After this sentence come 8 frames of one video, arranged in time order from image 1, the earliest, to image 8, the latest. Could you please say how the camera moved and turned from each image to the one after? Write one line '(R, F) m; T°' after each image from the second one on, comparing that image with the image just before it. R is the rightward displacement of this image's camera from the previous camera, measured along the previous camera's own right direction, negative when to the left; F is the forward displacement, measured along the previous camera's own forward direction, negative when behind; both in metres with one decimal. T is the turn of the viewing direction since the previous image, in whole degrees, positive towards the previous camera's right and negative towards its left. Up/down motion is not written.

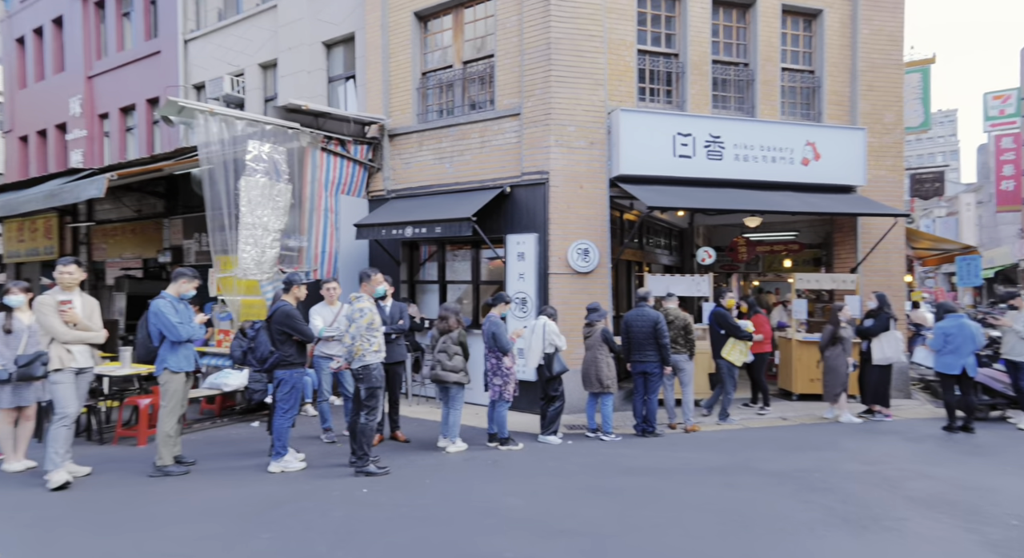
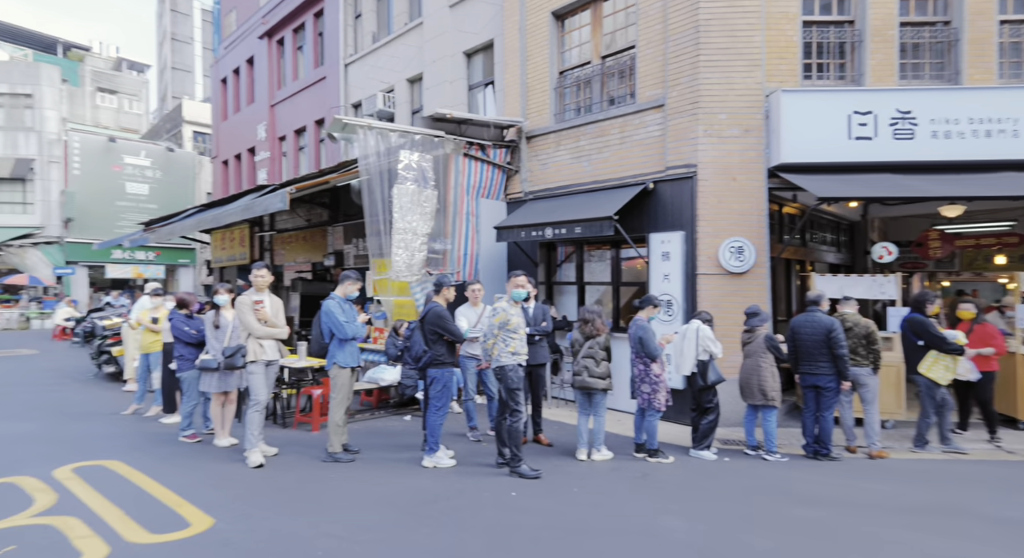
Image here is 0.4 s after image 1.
(-0.2, +0.1) m; -14°
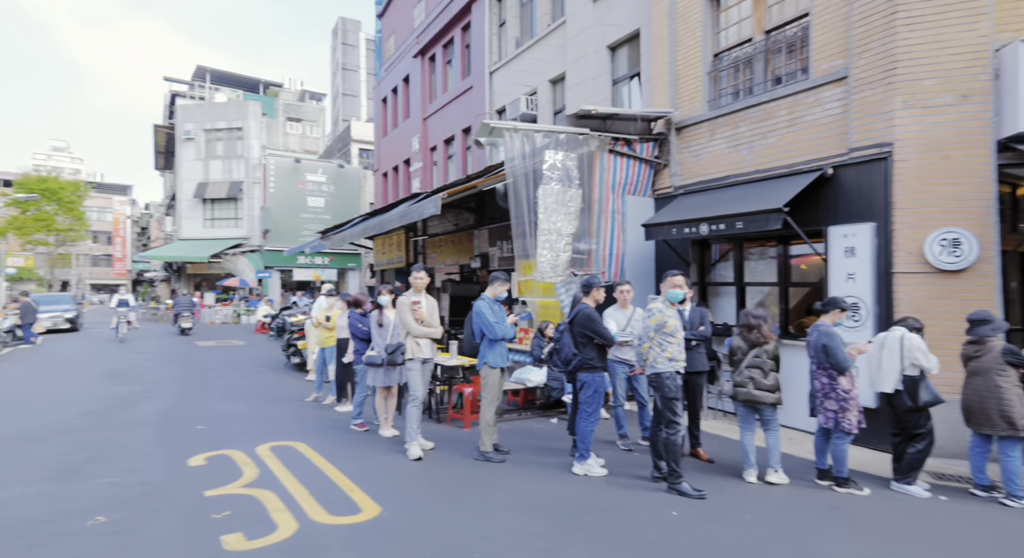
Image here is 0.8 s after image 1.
(-0.1, +0.2) m; -15°
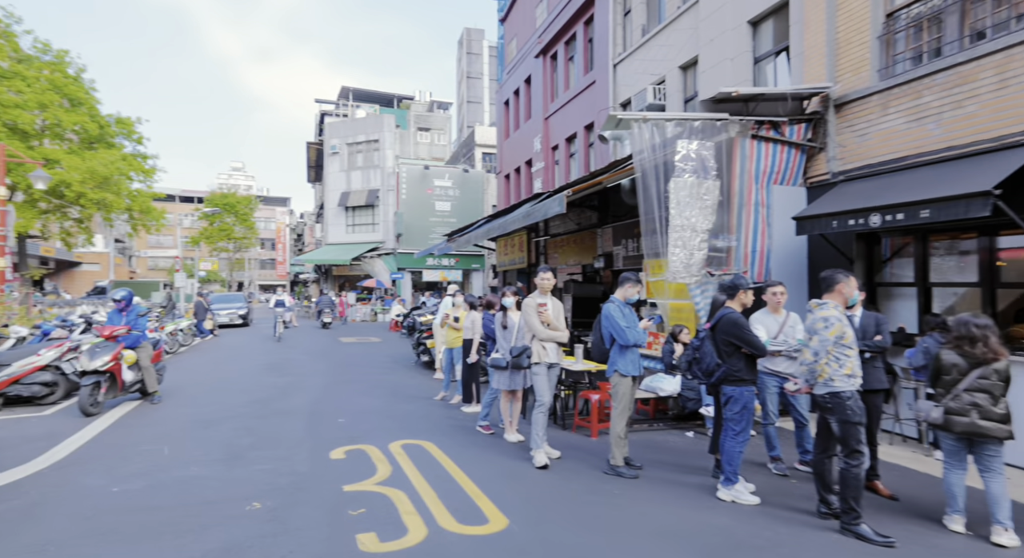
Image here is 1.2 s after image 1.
(-0.1, +0.3) m; -13°
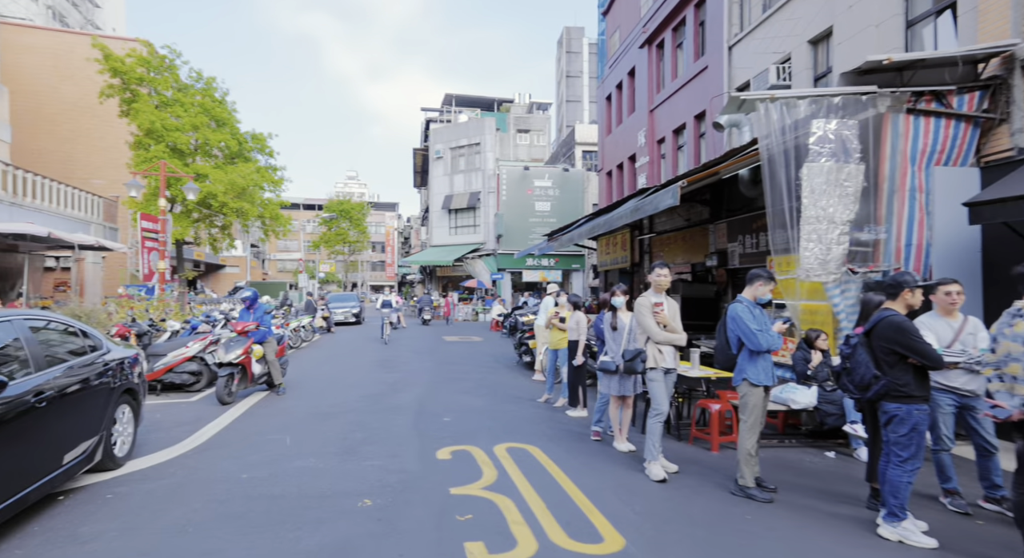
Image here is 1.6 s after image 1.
(-0.1, +0.3) m; -11°
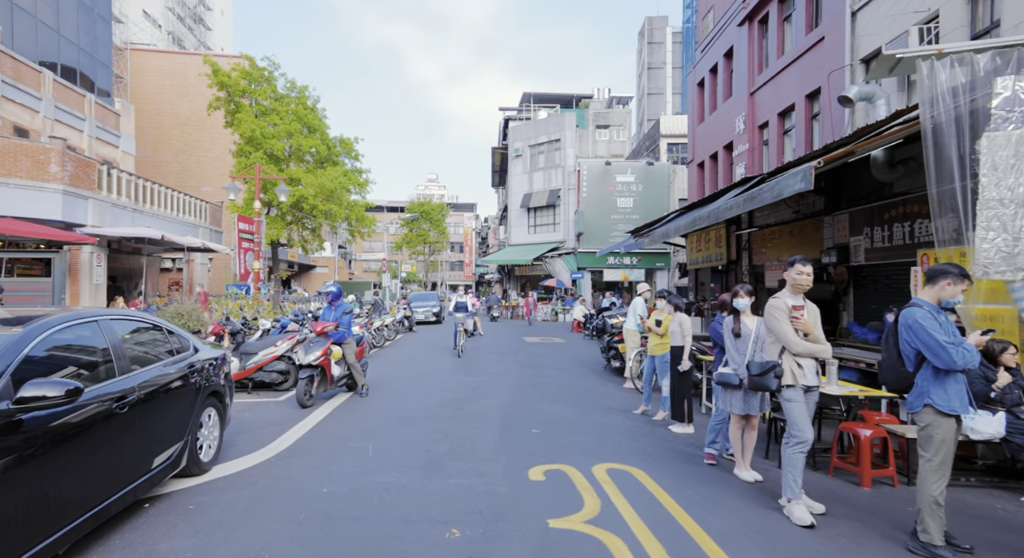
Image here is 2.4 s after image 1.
(-0.2, +0.6) m; -8°
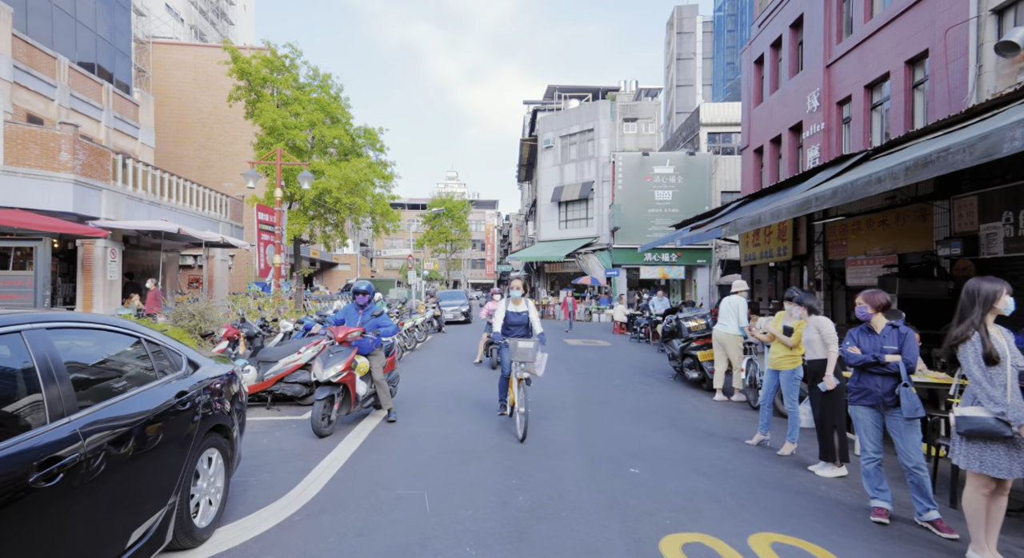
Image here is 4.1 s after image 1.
(-0.7, +1.5) m; -2°
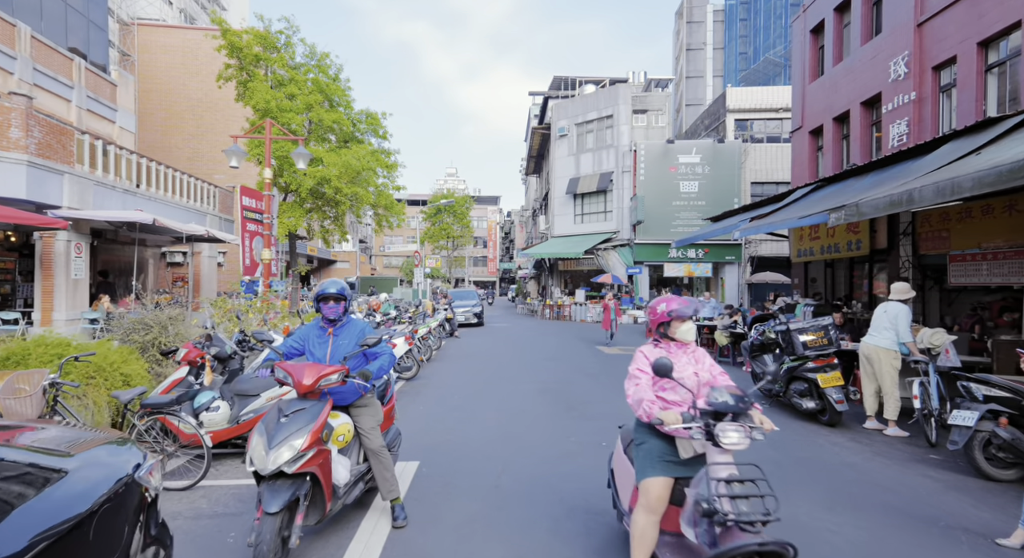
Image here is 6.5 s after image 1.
(-0.8, +2.2) m; 0°
